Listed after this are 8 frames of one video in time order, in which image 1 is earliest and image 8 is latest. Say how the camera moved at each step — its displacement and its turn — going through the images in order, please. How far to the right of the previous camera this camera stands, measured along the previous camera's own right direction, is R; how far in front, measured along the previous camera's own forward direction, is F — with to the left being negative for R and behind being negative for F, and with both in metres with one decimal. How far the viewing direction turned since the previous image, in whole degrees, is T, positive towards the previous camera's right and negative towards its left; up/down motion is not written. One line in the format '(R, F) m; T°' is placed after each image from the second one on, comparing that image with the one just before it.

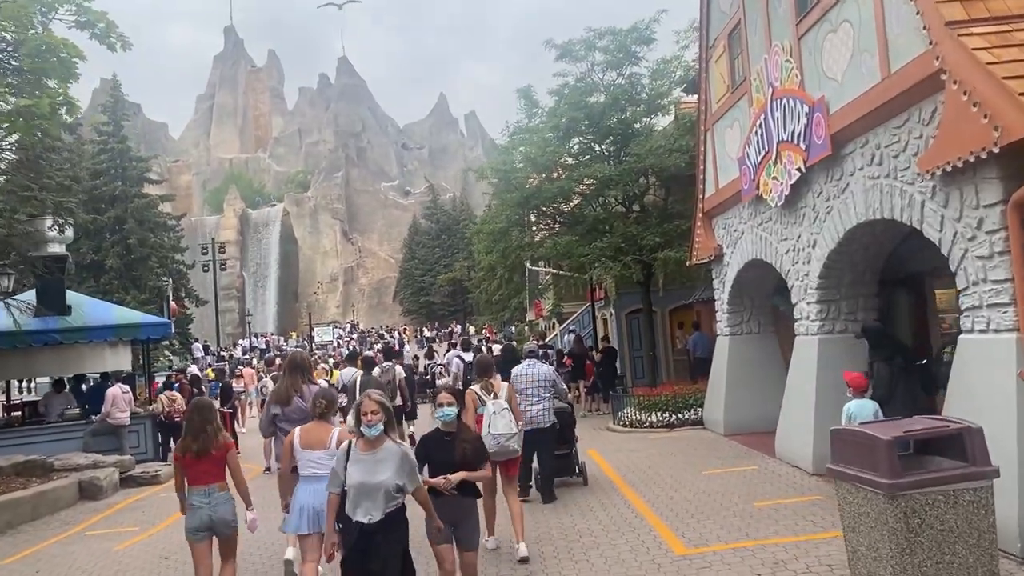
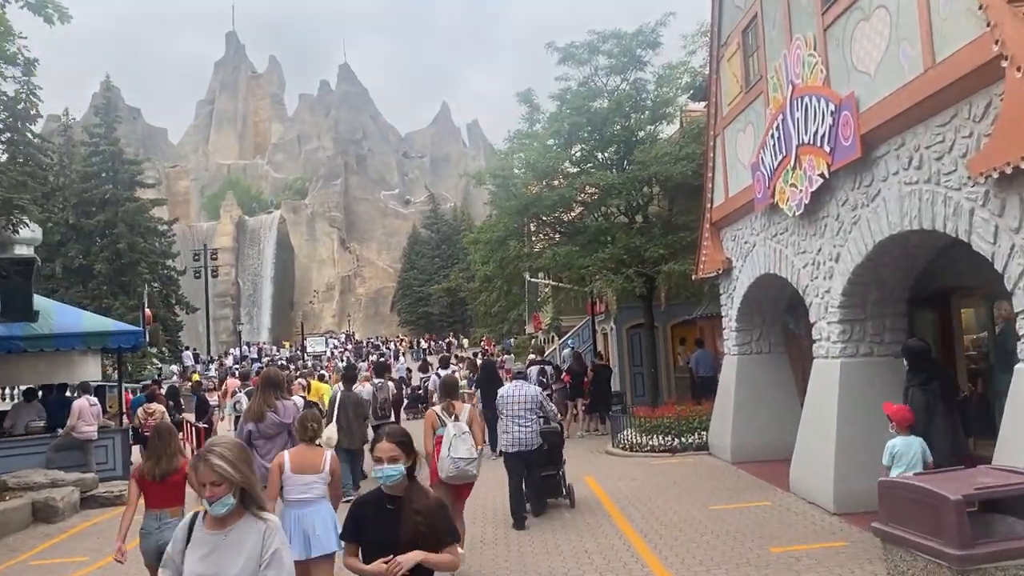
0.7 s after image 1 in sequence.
(+0.1, +0.9) m; 0°
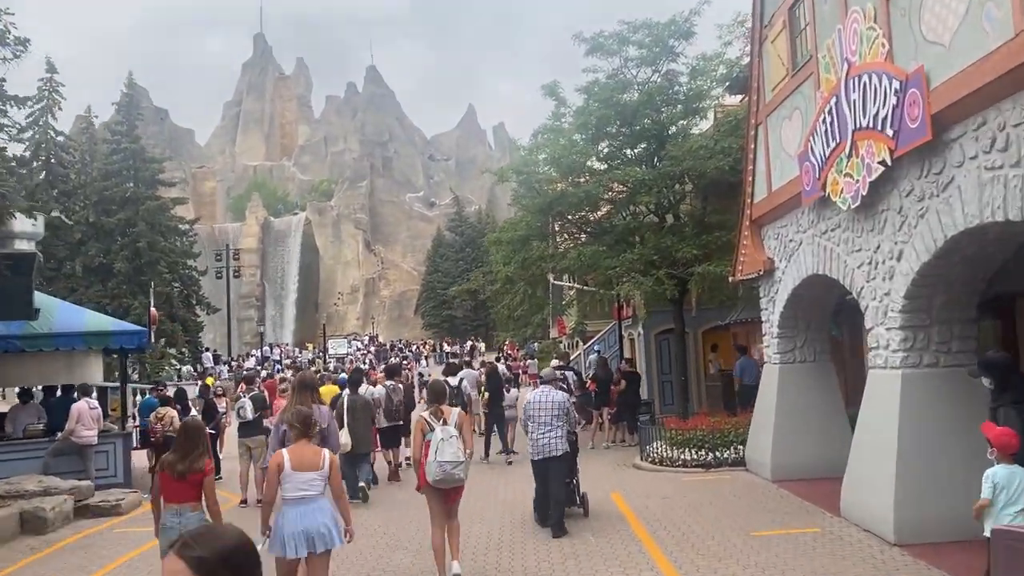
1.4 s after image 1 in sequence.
(0.0, +0.9) m; -2°
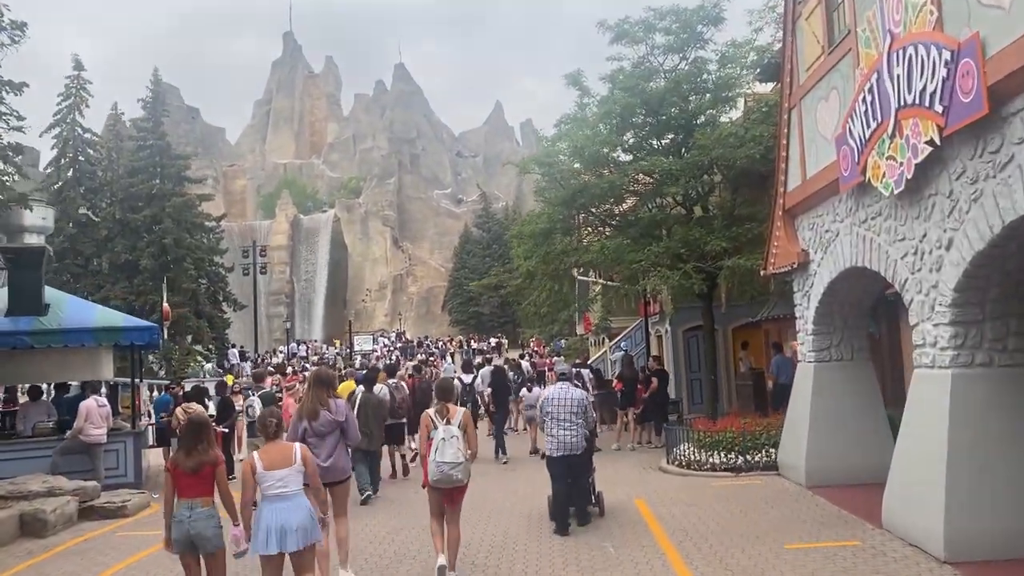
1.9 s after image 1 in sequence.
(+0.1, +0.6) m; -2°
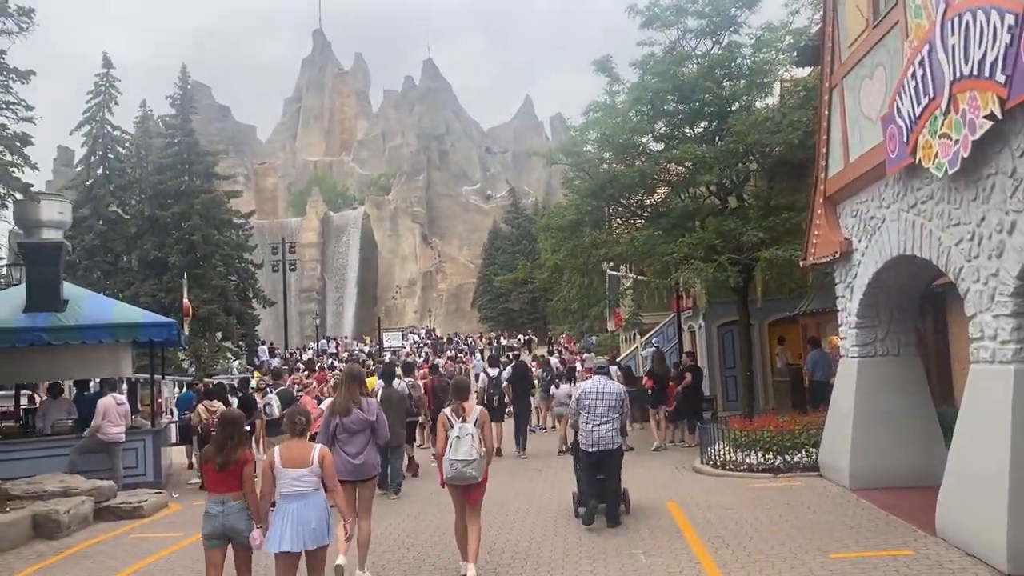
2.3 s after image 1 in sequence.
(+0.1, +0.5) m; -2°
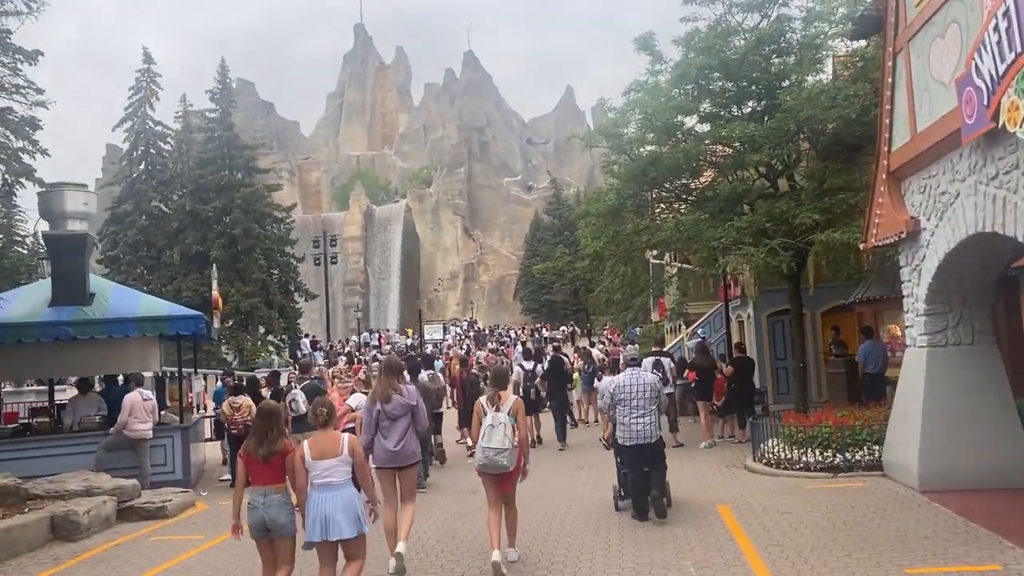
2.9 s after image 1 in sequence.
(+0.1, +0.7) m; -3°
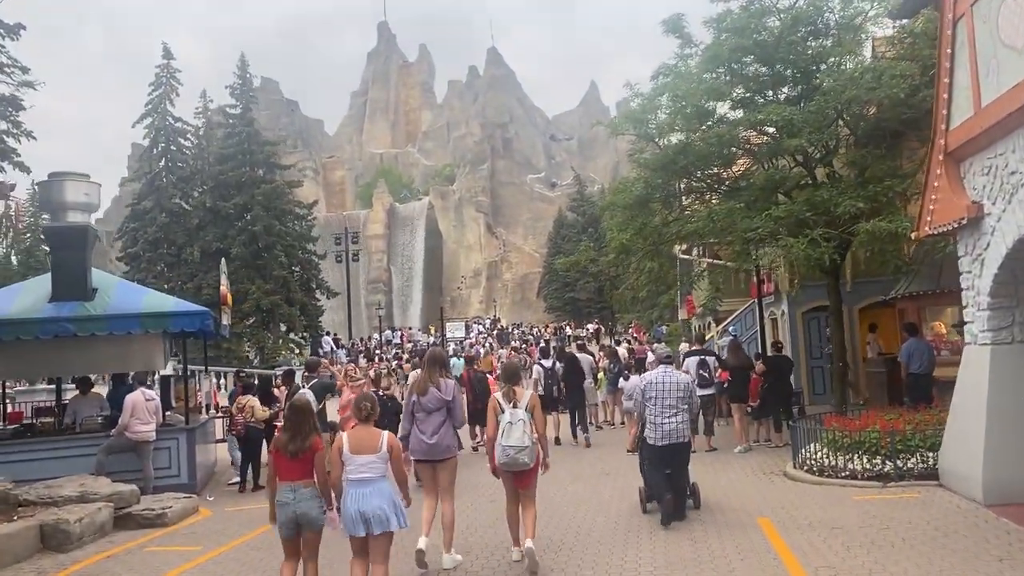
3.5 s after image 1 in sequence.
(0.0, +0.8) m; -2°
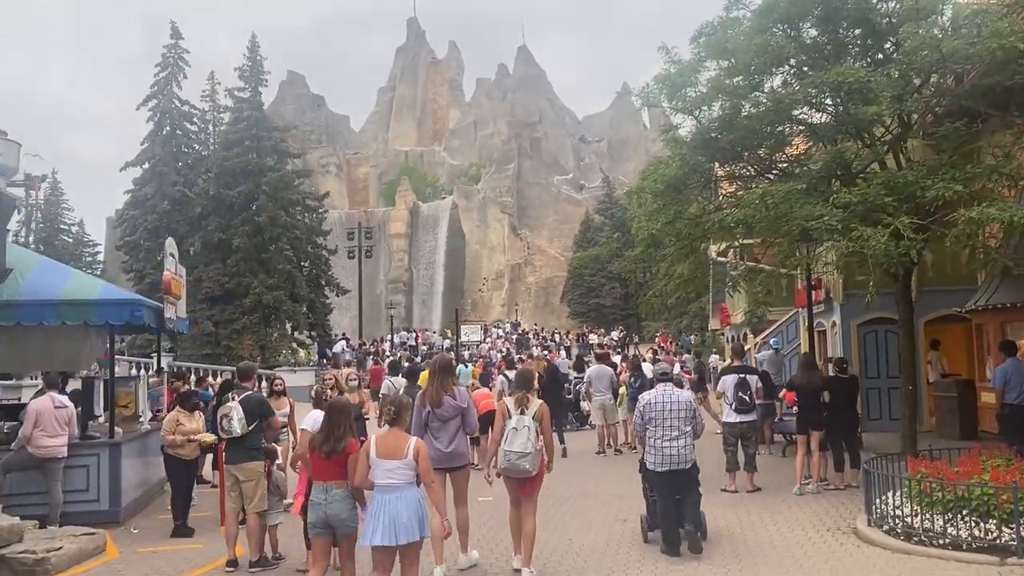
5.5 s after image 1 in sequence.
(+0.3, +2.5) m; -2°
